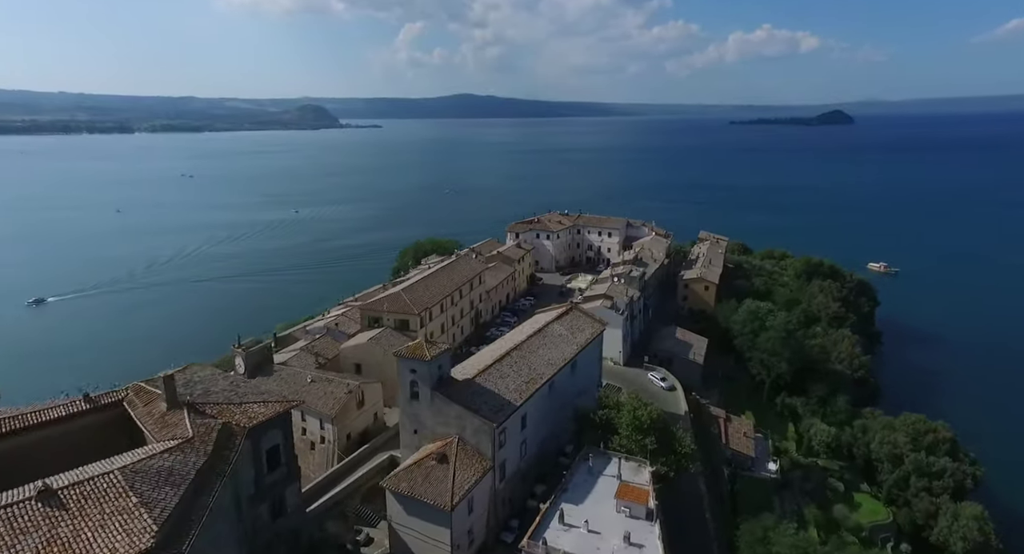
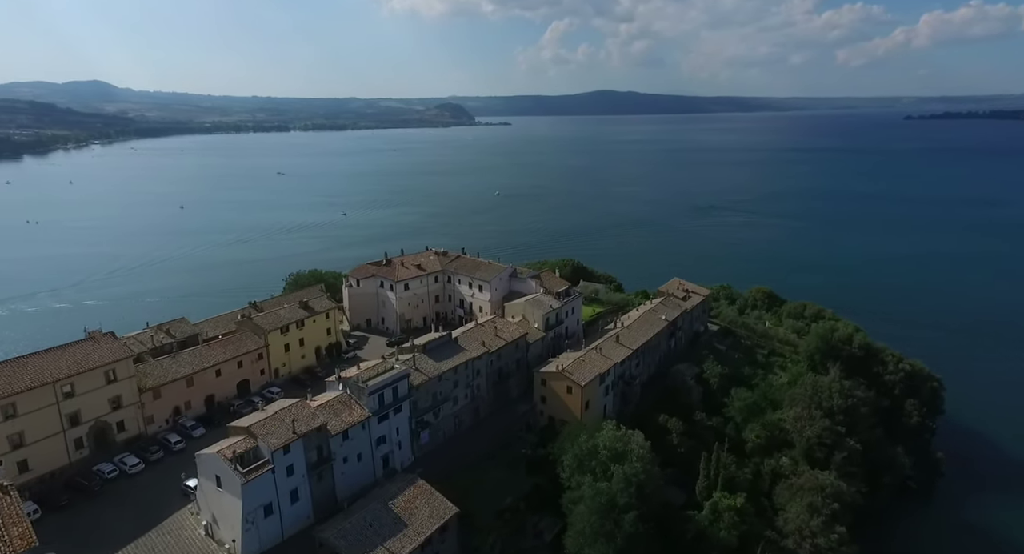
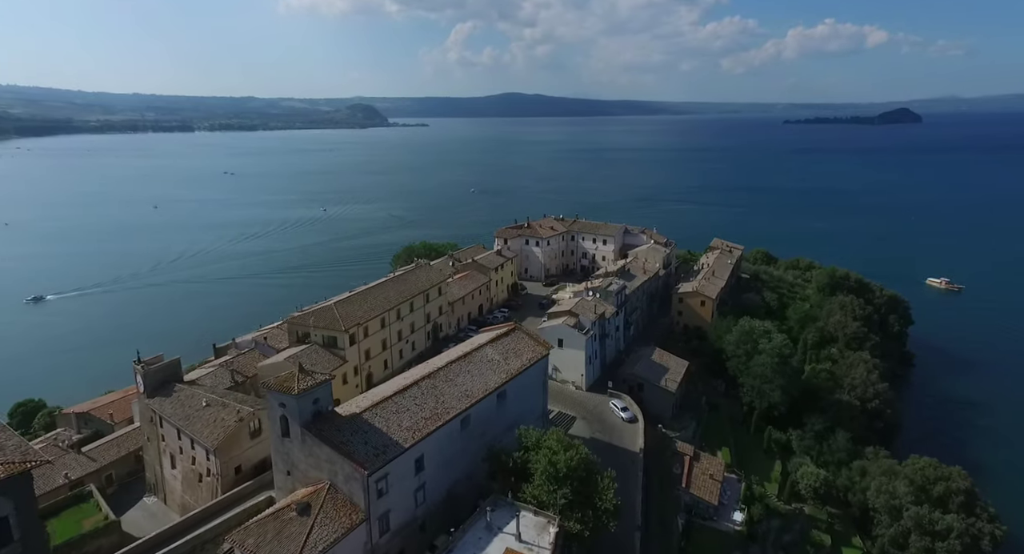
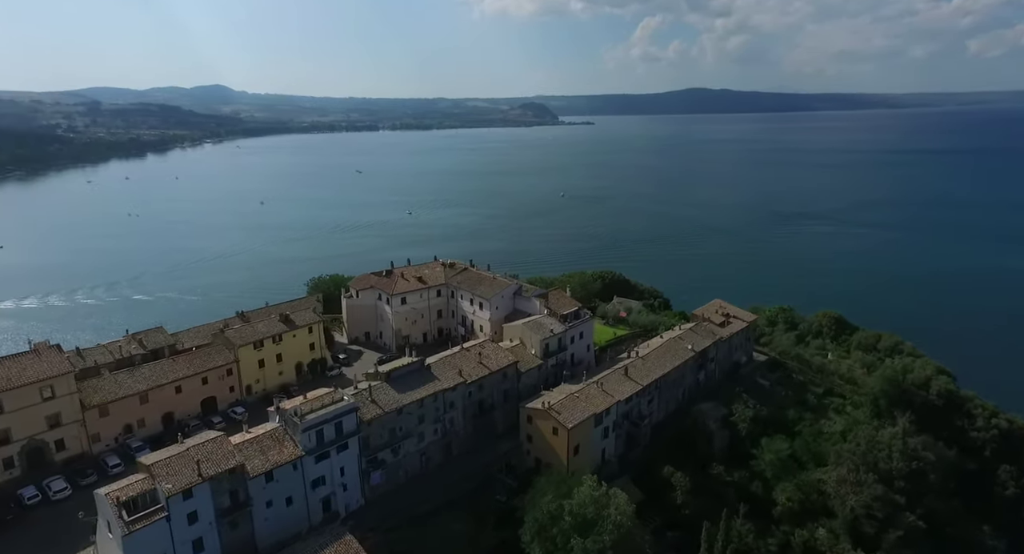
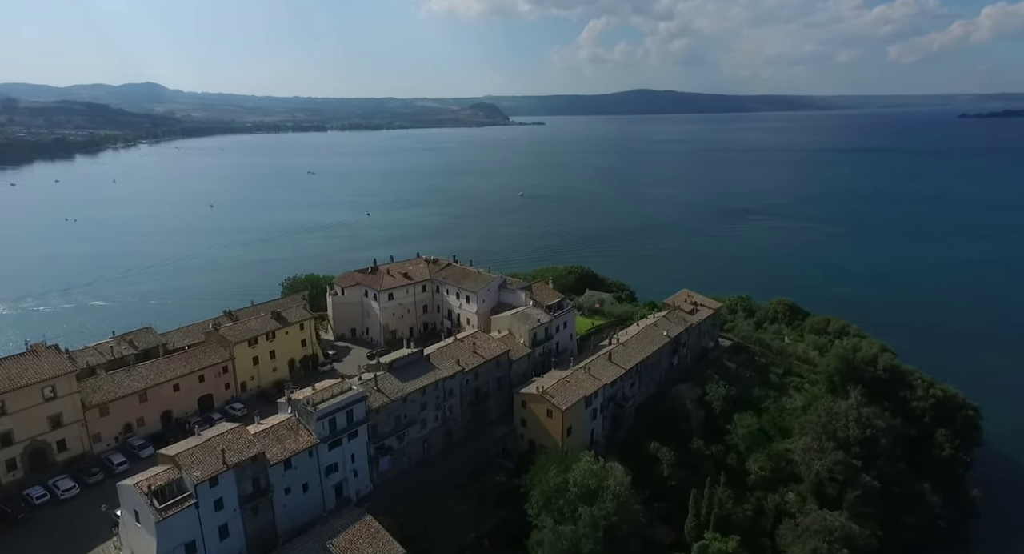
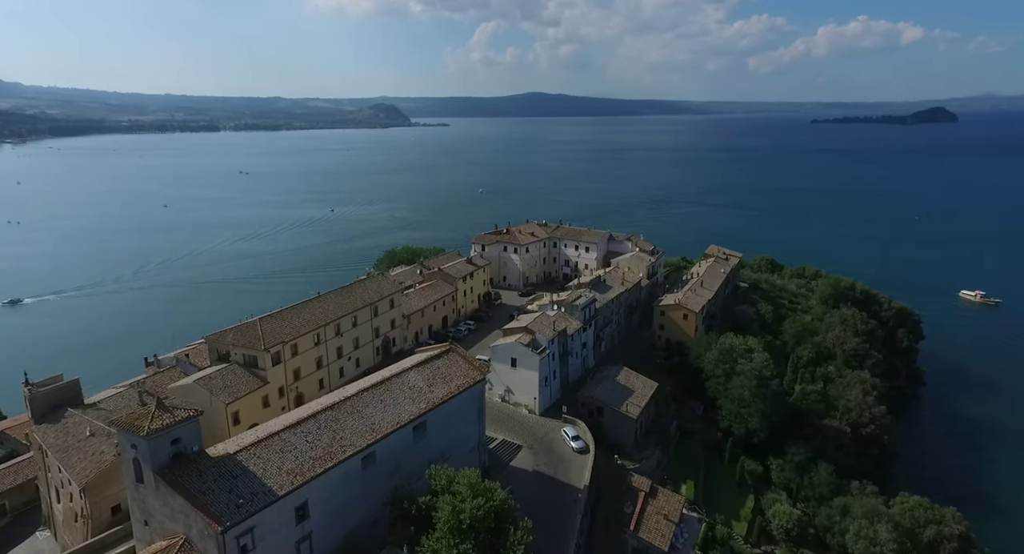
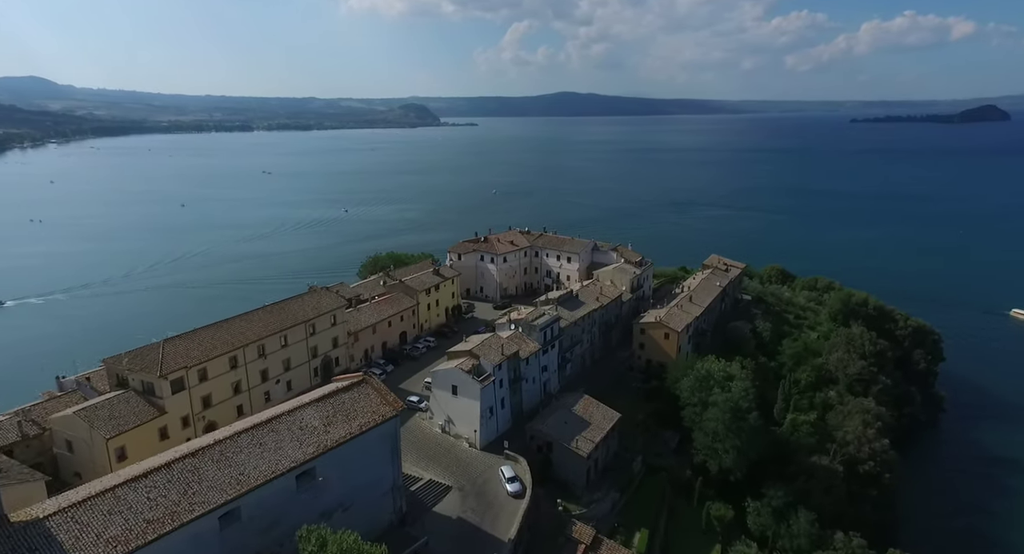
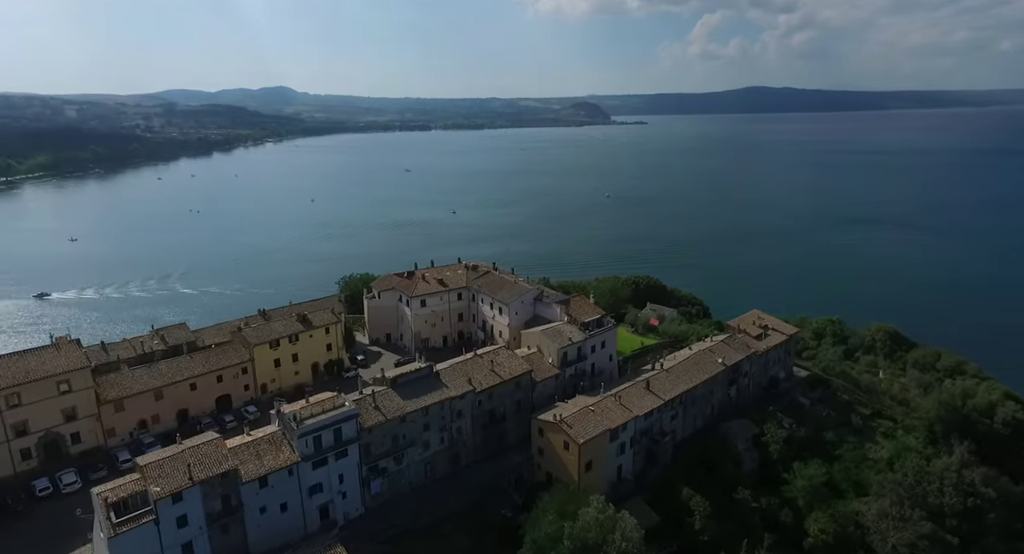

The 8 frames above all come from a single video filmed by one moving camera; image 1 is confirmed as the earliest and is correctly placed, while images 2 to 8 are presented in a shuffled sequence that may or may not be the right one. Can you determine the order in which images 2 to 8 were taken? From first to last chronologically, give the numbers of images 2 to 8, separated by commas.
3, 6, 7, 2, 5, 4, 8
